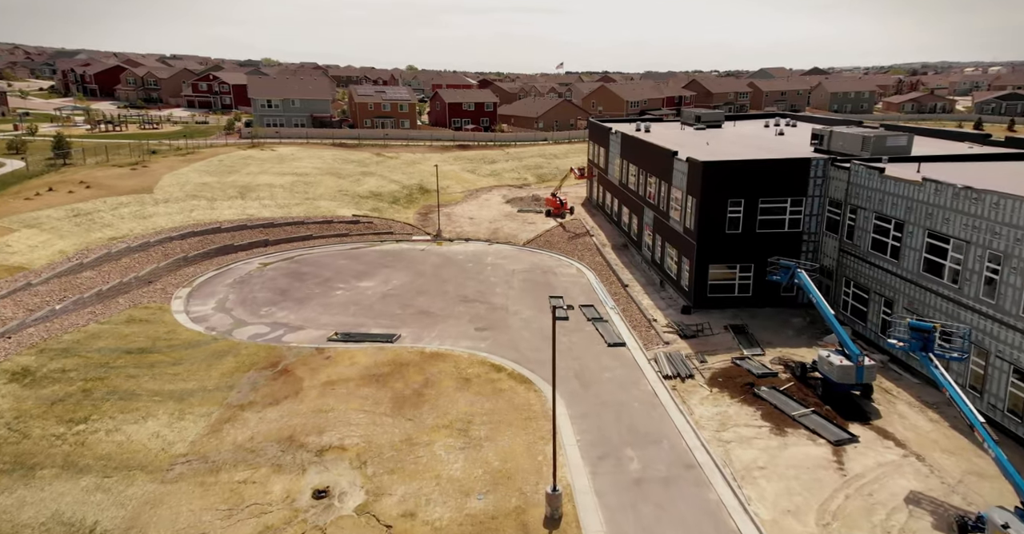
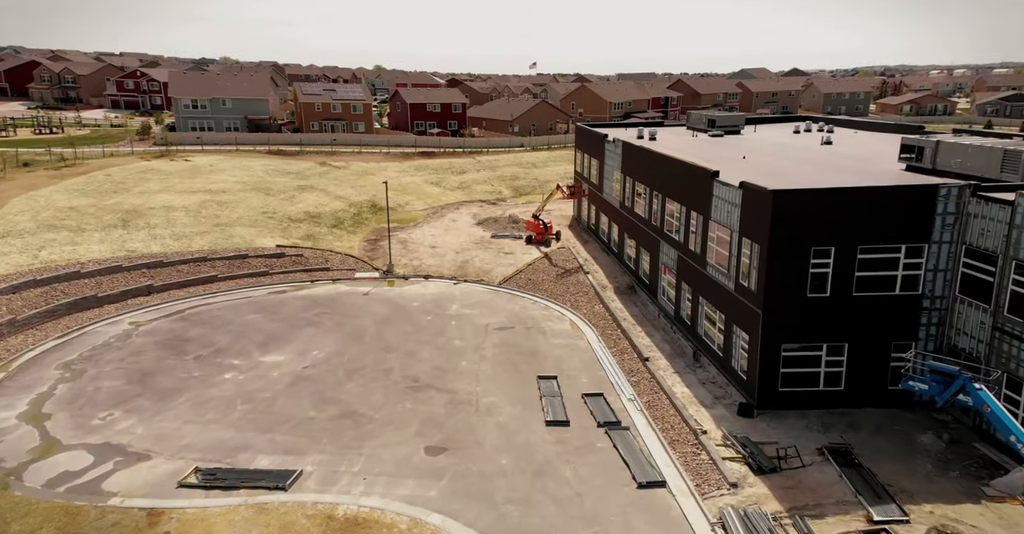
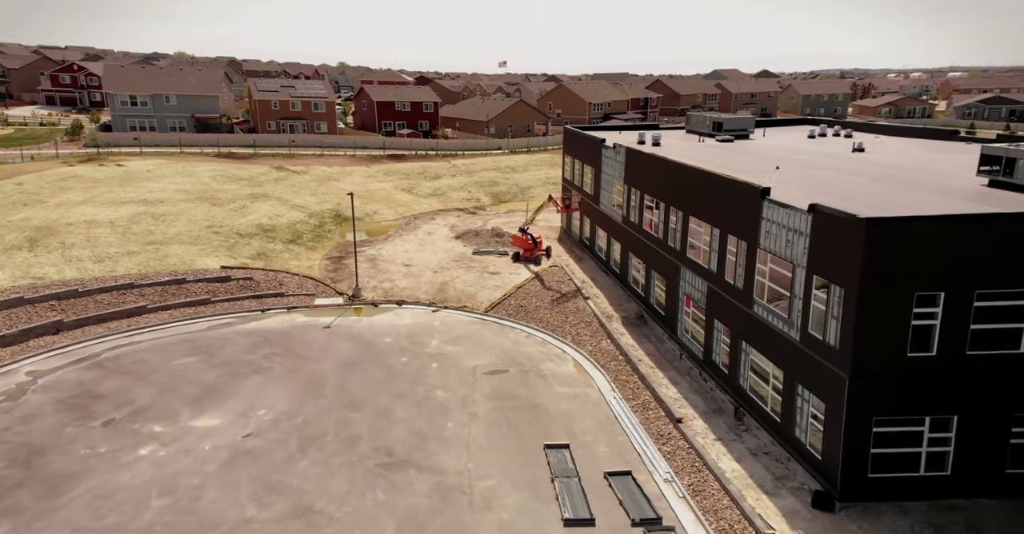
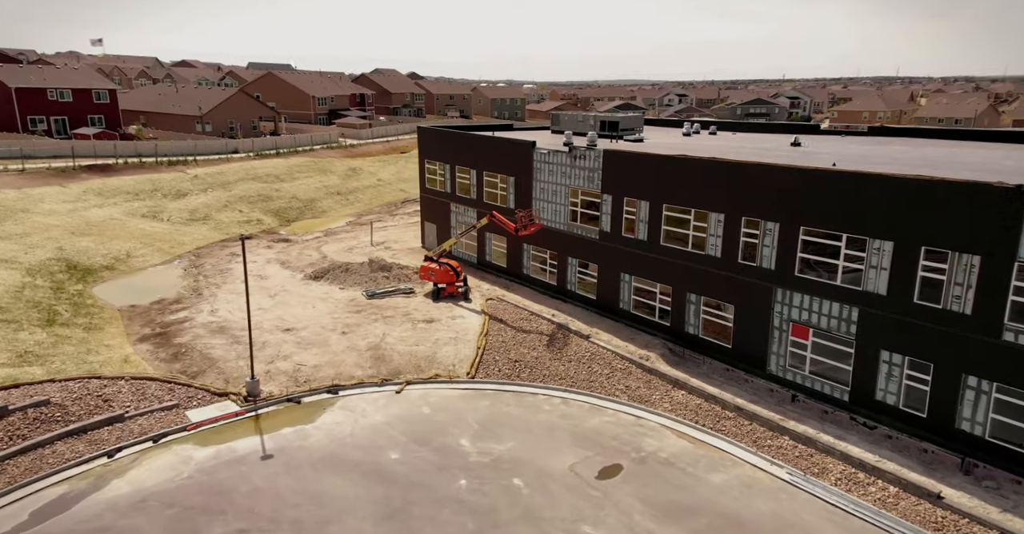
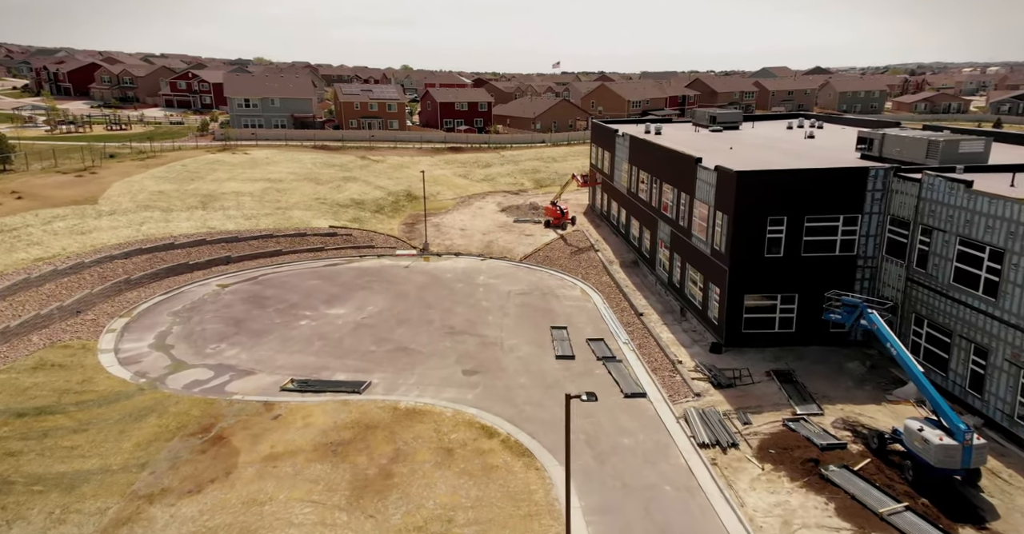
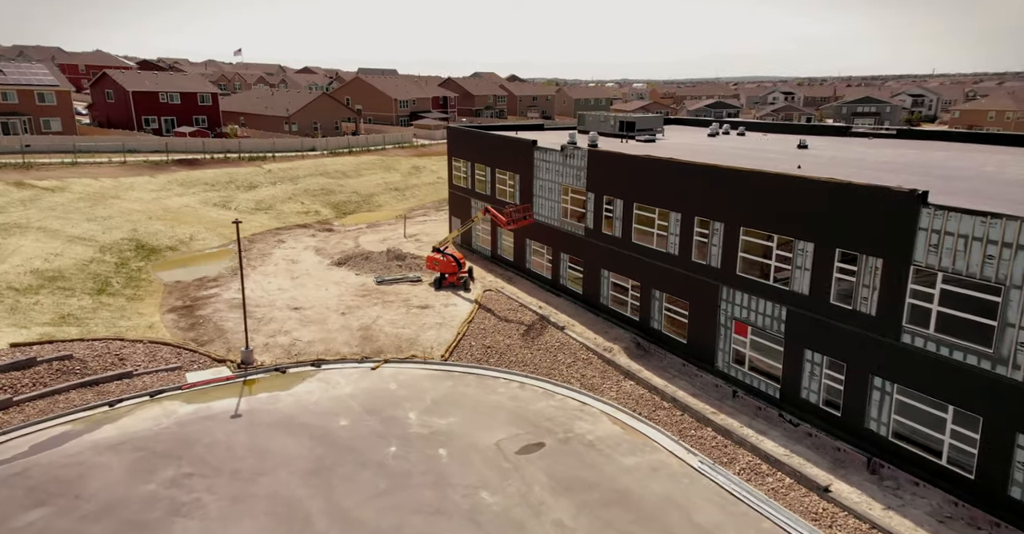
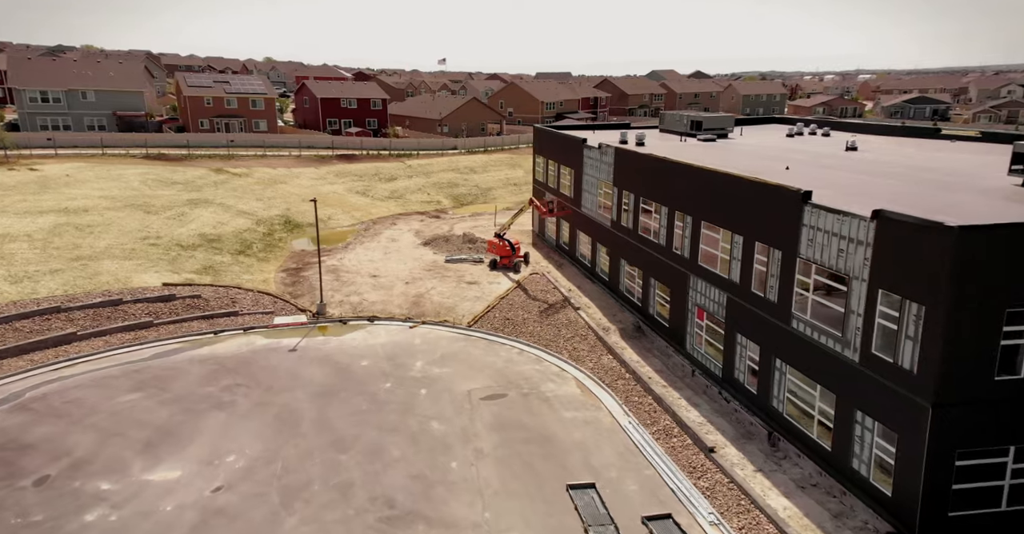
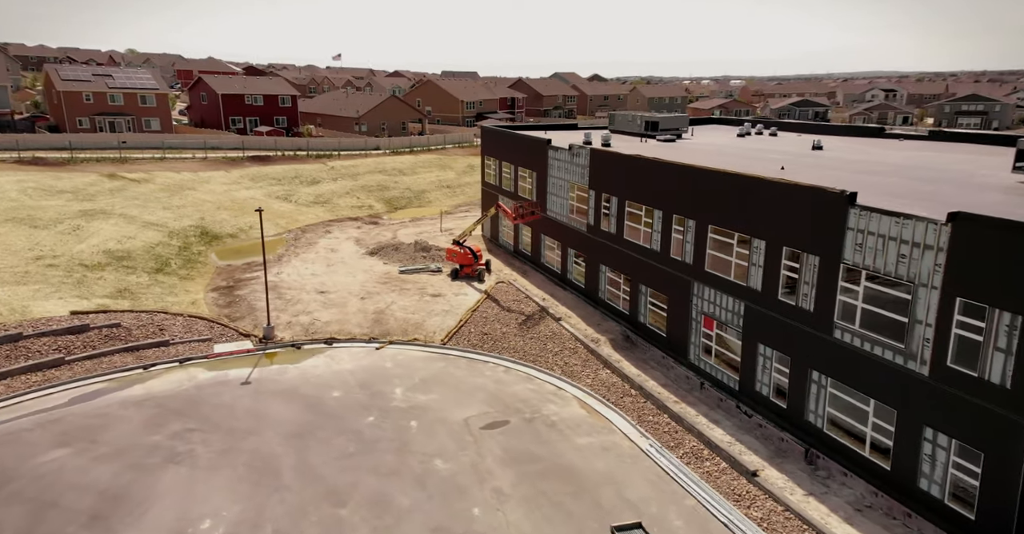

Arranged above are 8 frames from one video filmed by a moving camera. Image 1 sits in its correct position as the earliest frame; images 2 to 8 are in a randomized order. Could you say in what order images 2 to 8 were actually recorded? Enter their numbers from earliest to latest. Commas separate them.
5, 2, 3, 7, 8, 6, 4
